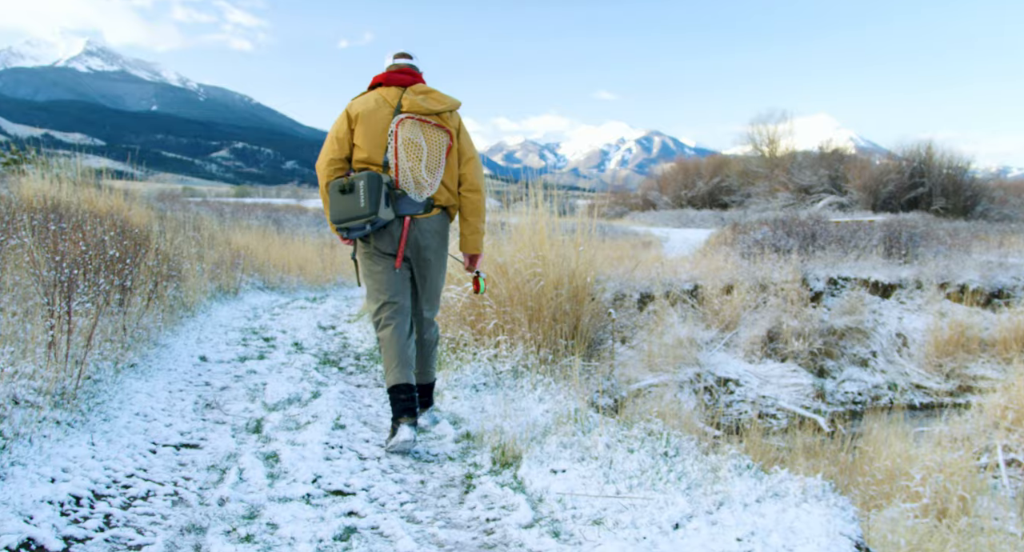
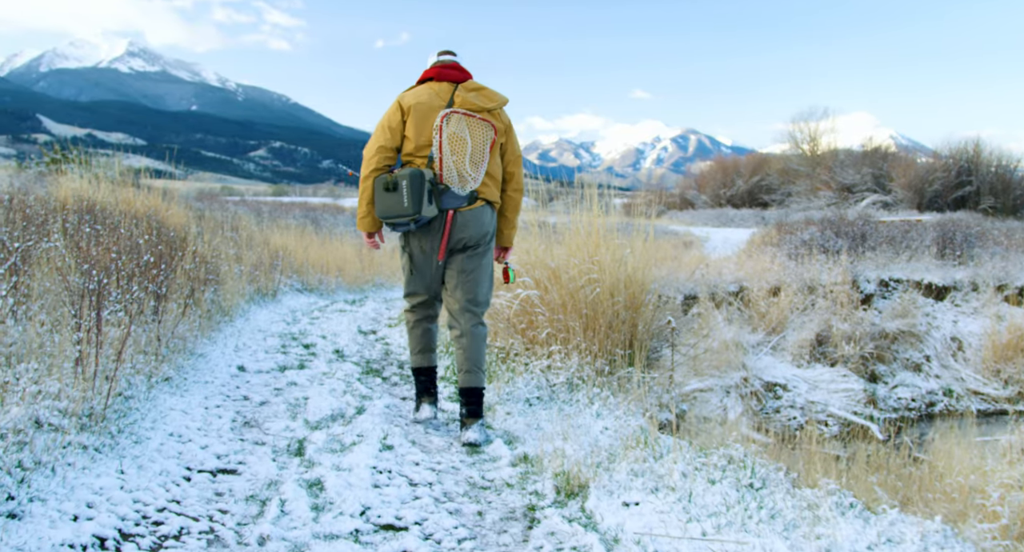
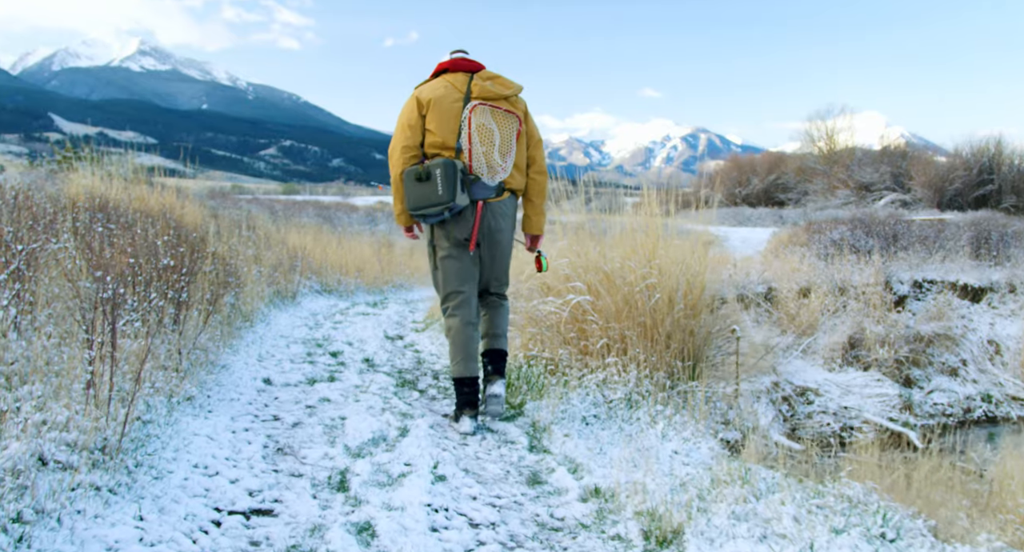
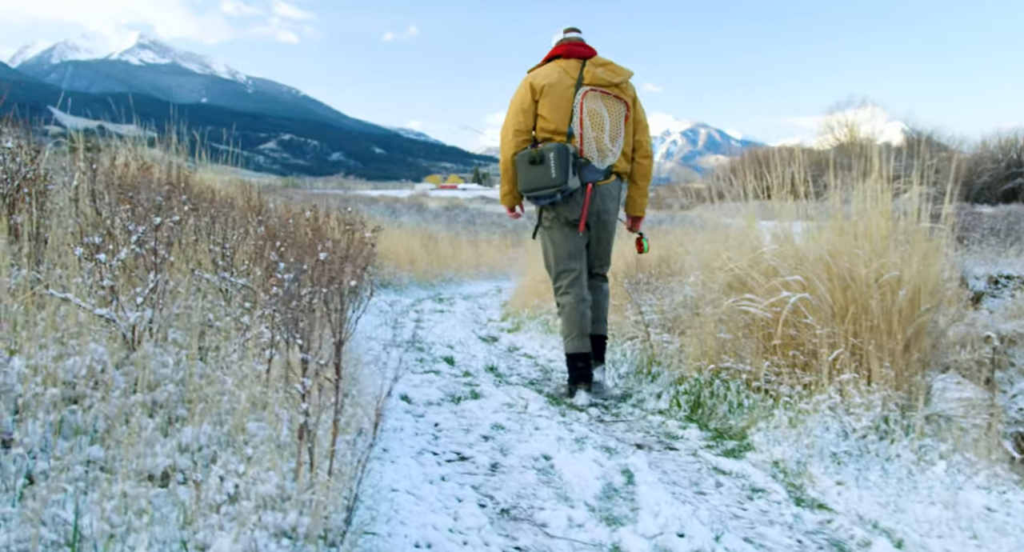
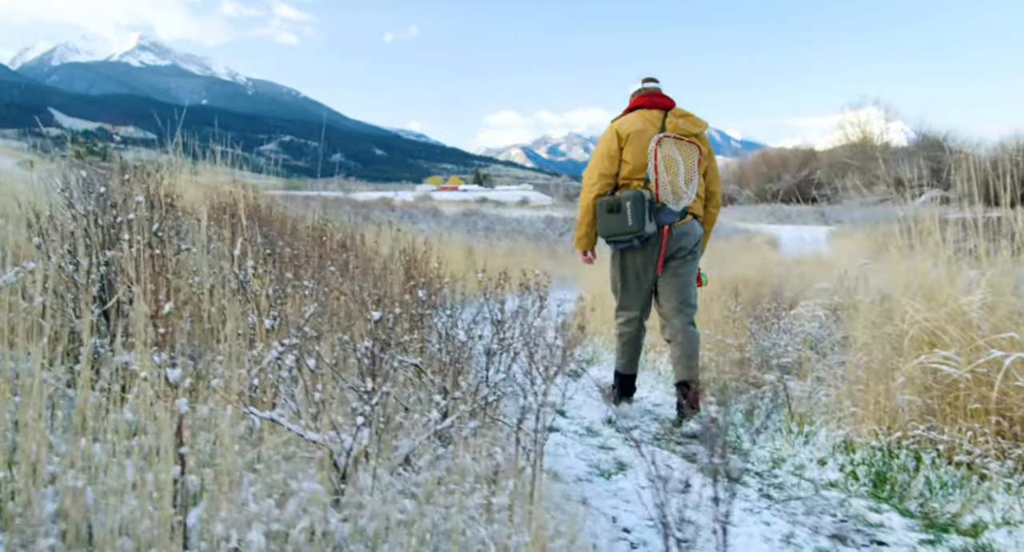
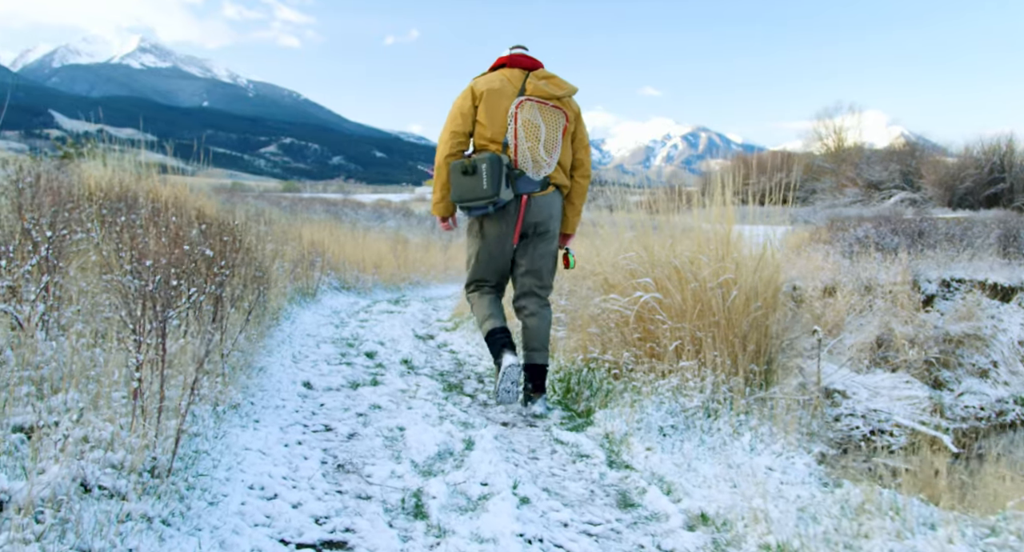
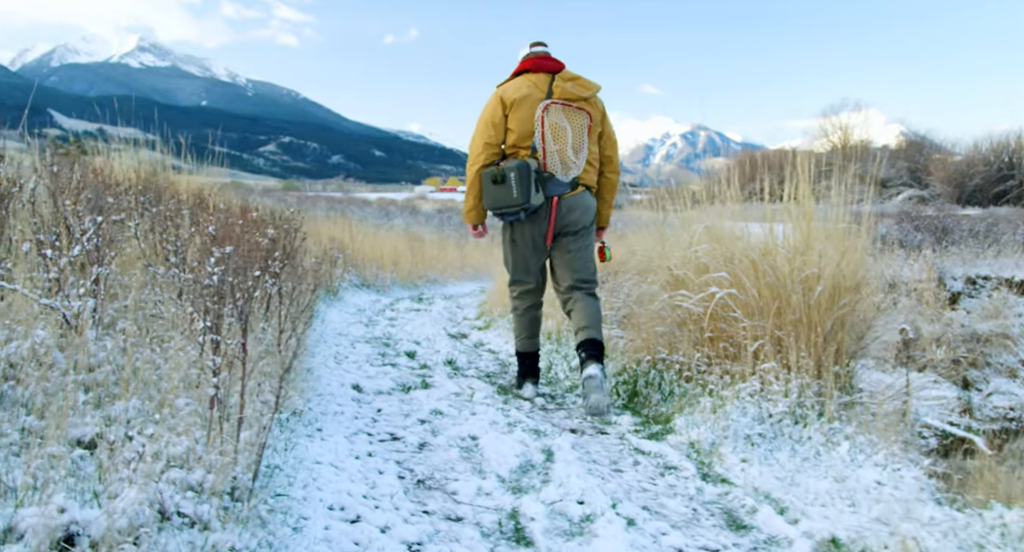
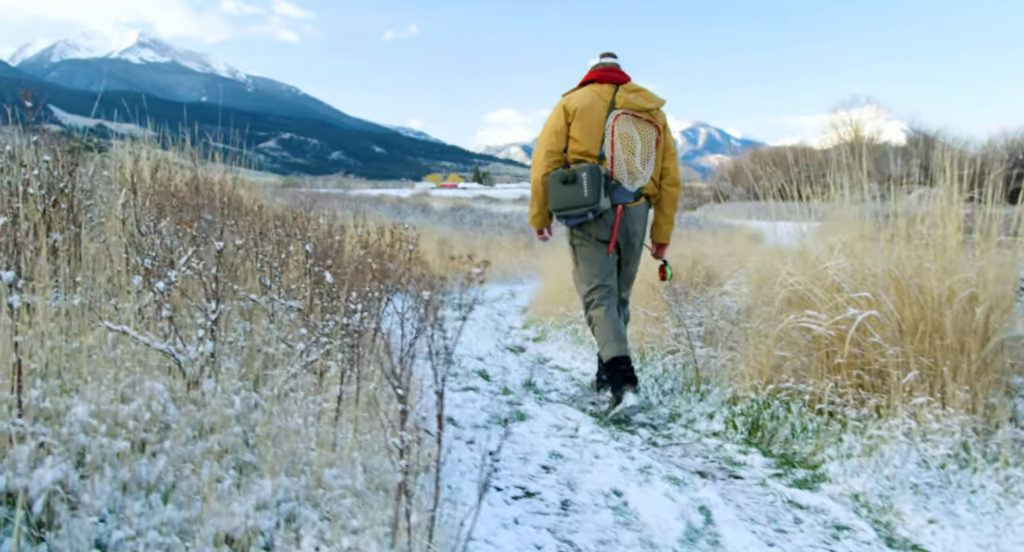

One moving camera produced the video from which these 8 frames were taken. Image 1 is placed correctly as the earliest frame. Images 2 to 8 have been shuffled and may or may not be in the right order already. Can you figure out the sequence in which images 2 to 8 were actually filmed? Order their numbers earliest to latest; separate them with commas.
2, 3, 6, 7, 4, 8, 5
